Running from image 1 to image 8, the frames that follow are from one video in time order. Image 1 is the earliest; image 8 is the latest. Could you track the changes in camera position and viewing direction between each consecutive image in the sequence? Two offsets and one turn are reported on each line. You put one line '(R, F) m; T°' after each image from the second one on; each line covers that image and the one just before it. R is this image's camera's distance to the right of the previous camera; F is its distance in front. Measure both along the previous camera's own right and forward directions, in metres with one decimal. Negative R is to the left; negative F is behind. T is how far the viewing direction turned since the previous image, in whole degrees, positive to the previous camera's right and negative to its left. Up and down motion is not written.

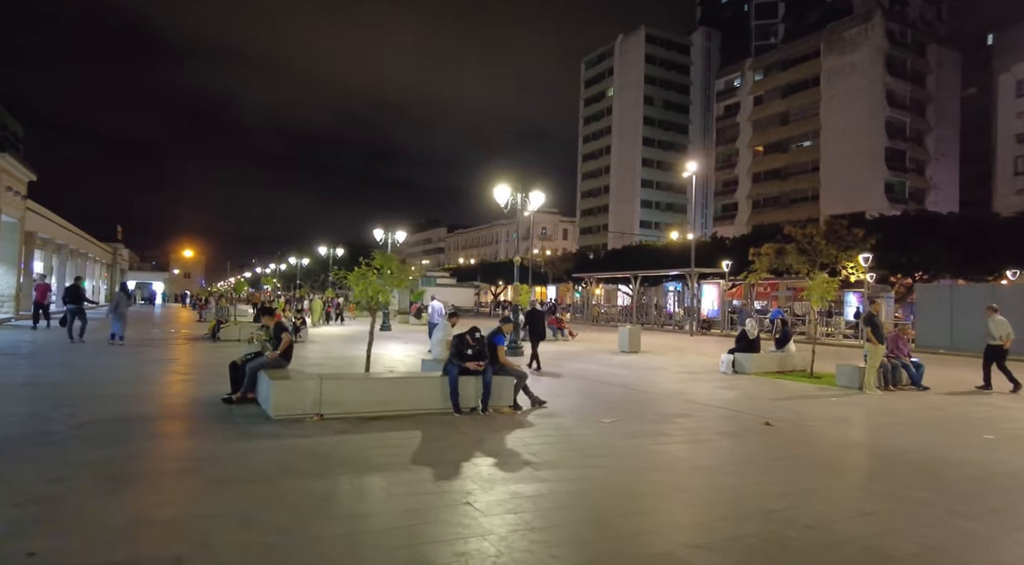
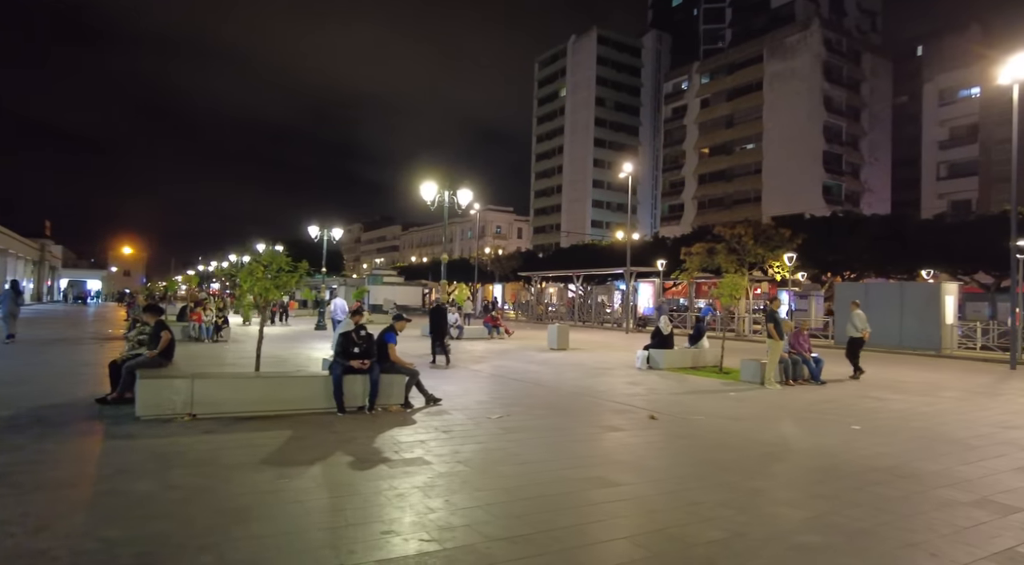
(+1.0, -0.1) m; +4°
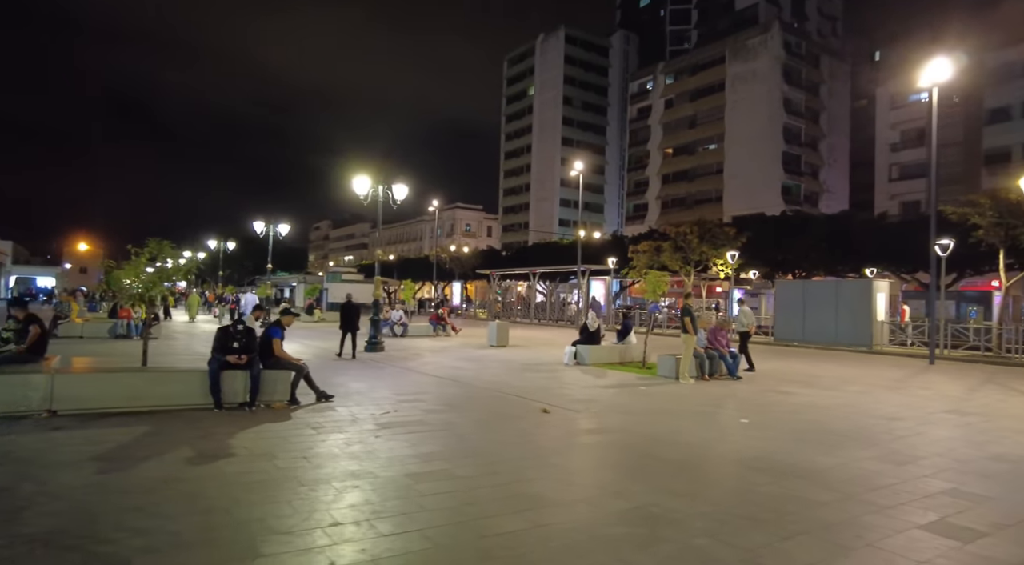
(+1.2, +0.1) m; +2°
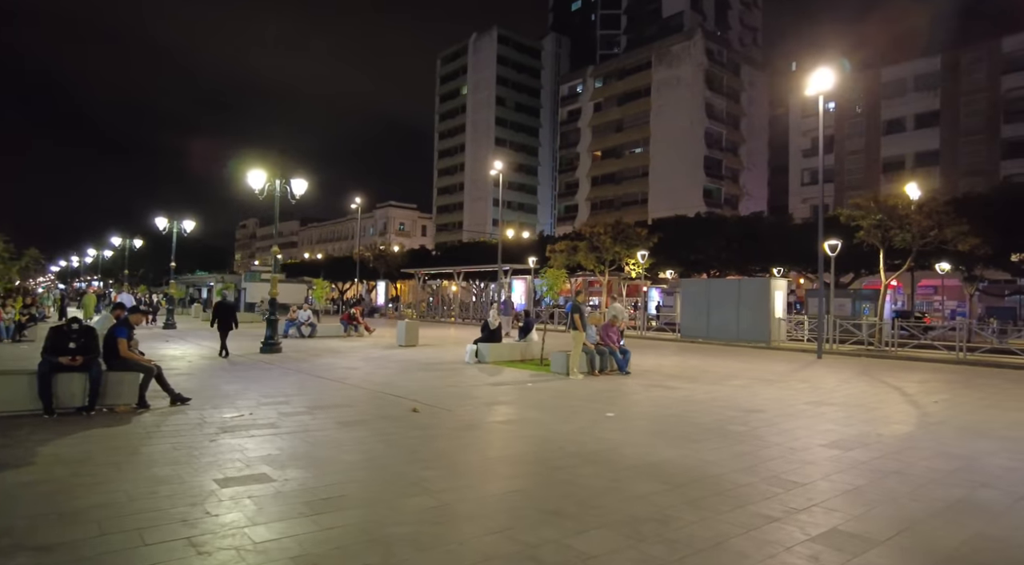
(+1.0, +0.1) m; +6°
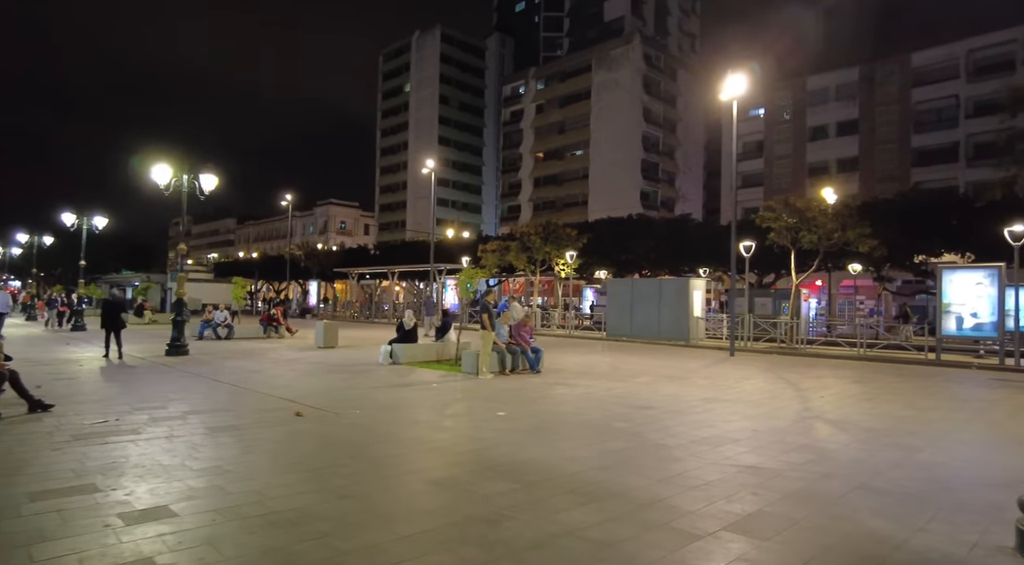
(+0.8, +0.1) m; +5°
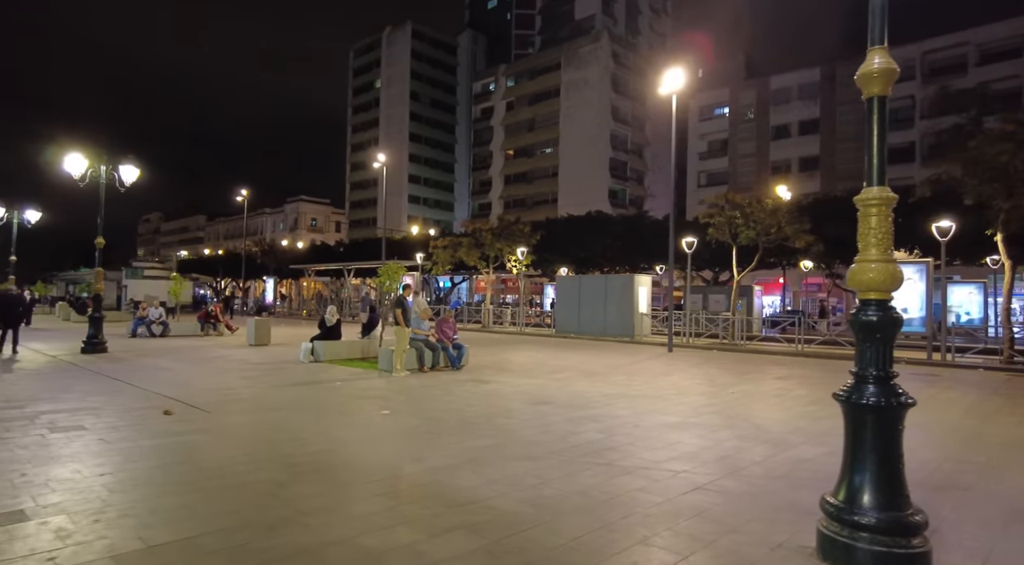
(+1.3, +0.3) m; +2°
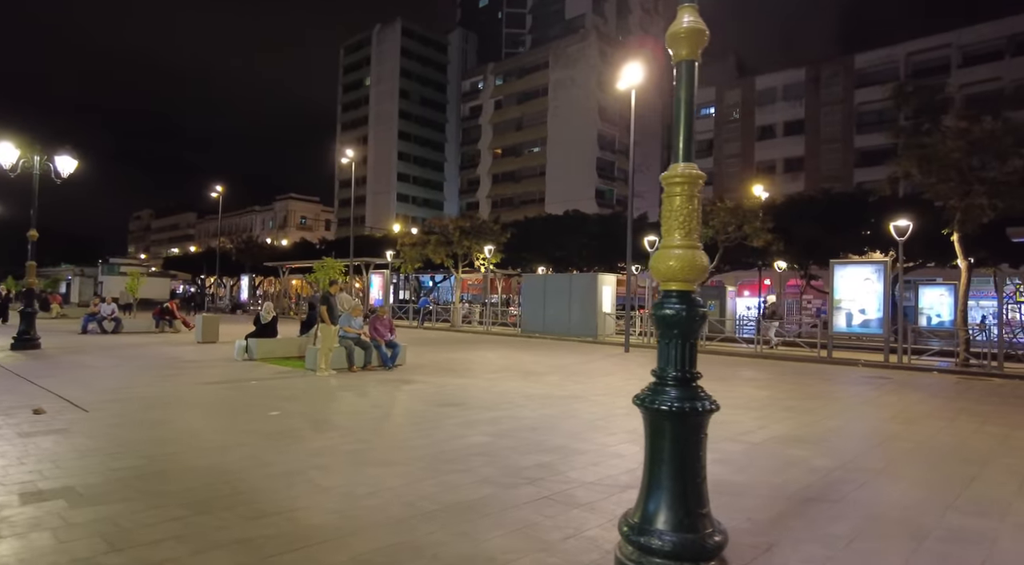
(+1.3, +0.5) m; 0°
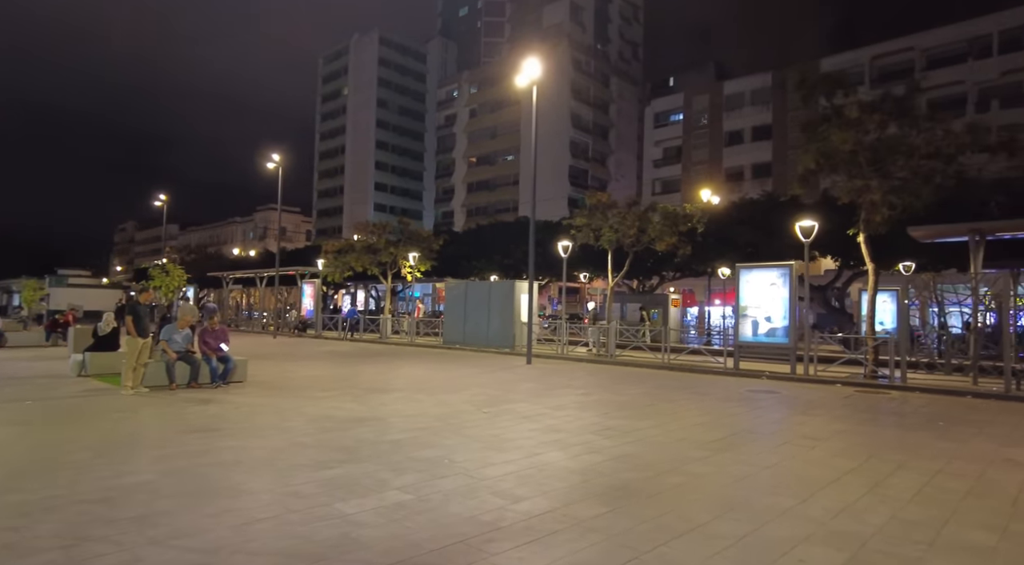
(+2.9, +1.3) m; 0°
